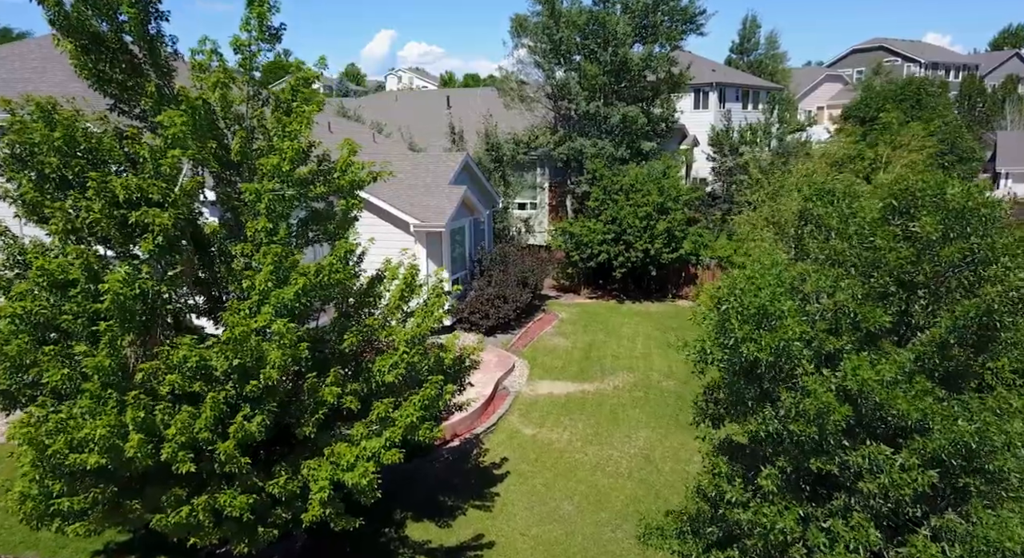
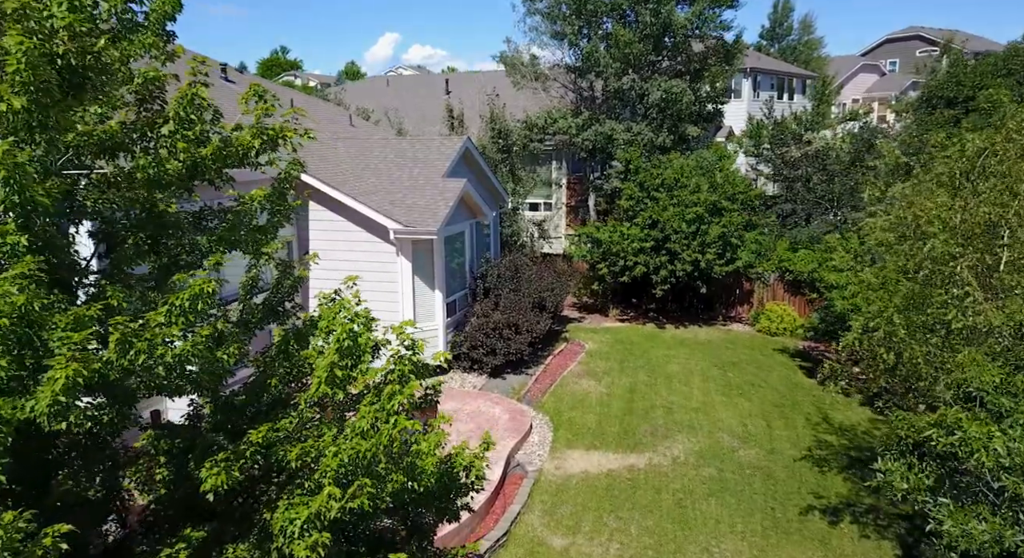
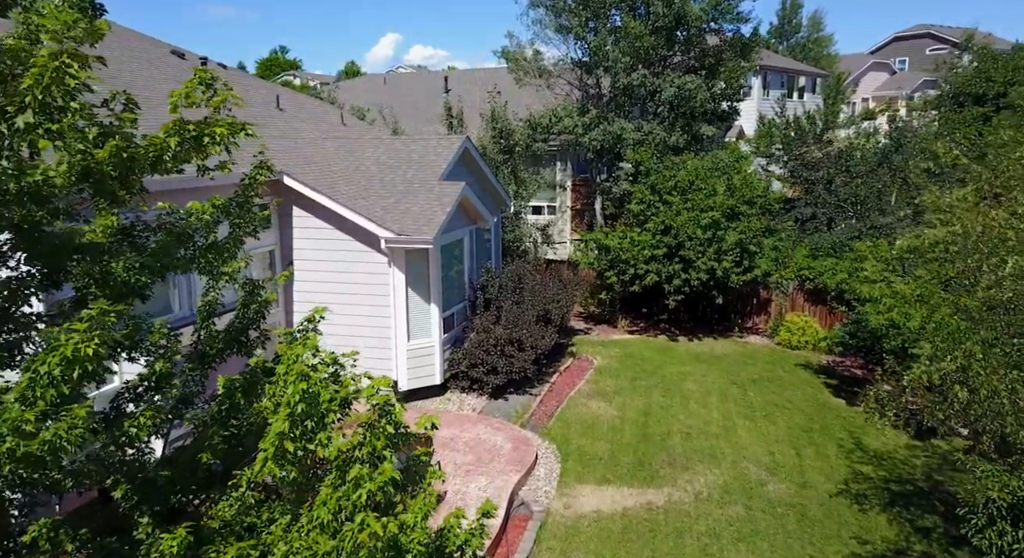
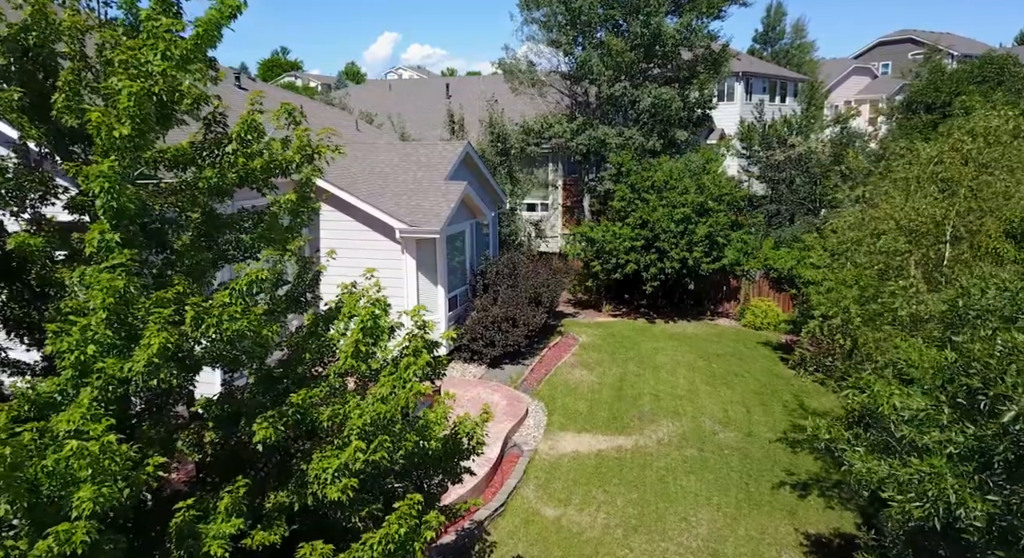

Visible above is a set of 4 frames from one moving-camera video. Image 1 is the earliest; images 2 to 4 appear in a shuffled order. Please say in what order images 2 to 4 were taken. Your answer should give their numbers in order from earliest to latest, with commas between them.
4, 2, 3
